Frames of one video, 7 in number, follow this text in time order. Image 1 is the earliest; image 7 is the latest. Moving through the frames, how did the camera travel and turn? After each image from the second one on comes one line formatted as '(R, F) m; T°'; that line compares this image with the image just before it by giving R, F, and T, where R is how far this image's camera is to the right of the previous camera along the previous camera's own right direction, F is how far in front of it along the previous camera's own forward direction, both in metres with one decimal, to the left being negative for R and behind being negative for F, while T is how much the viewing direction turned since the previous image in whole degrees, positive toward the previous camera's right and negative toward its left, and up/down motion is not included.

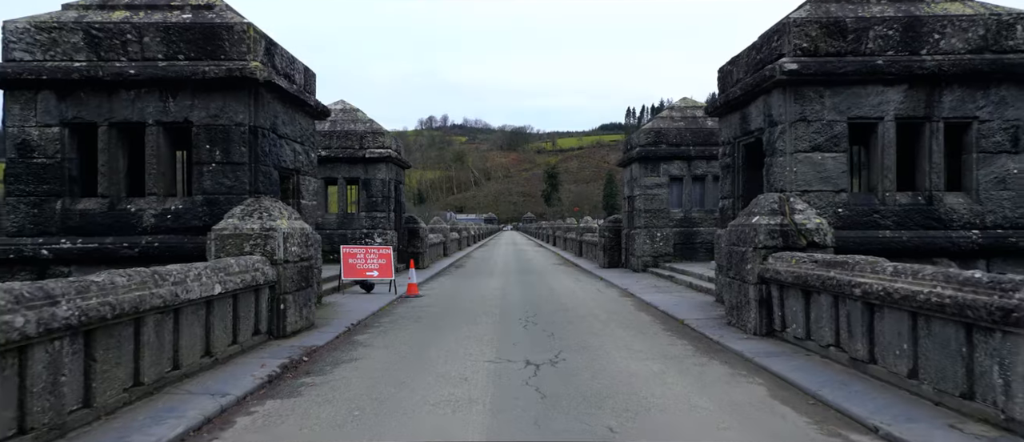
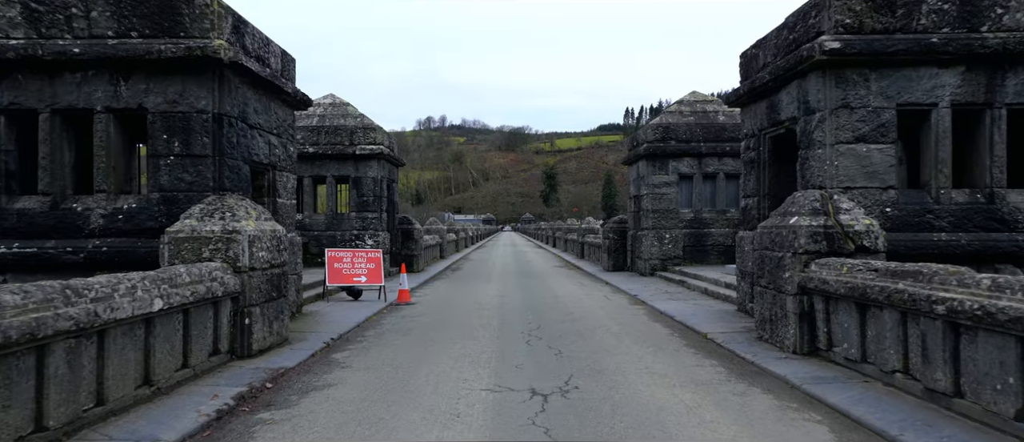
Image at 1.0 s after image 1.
(0.0, +1.0) m; 0°
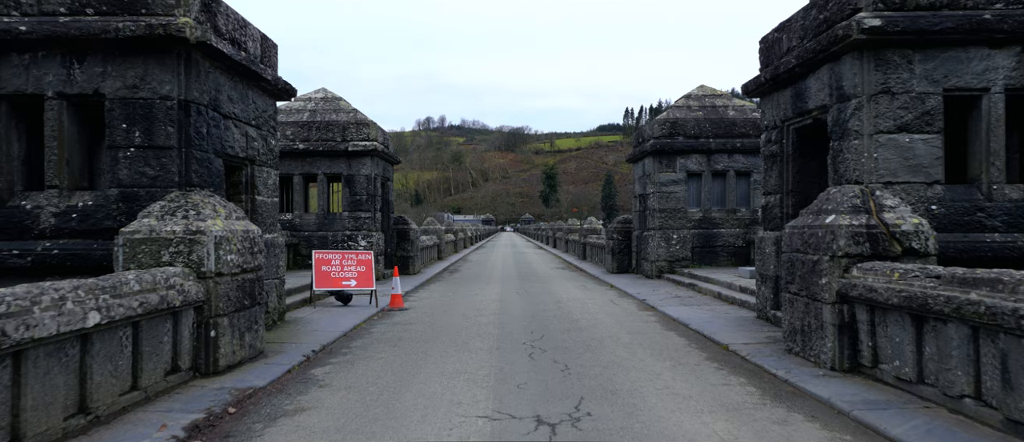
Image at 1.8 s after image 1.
(0.0, +0.8) m; 0°
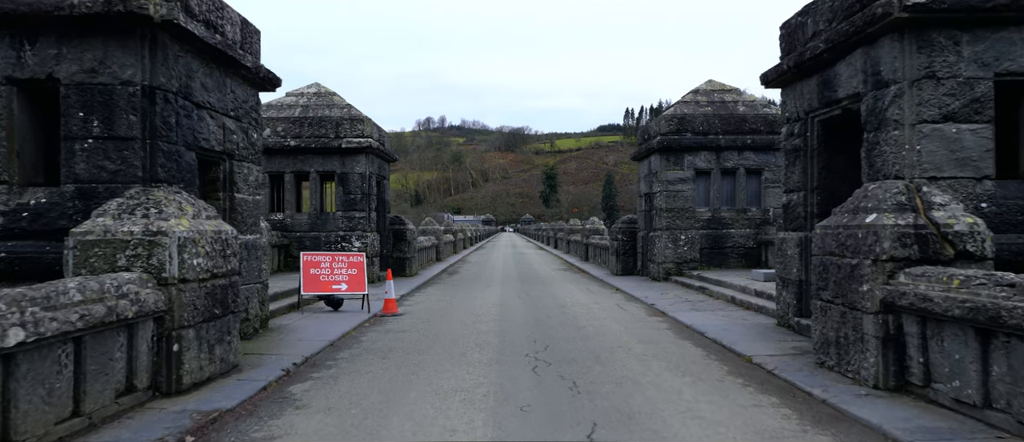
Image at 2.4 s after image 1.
(0.0, +0.7) m; 0°
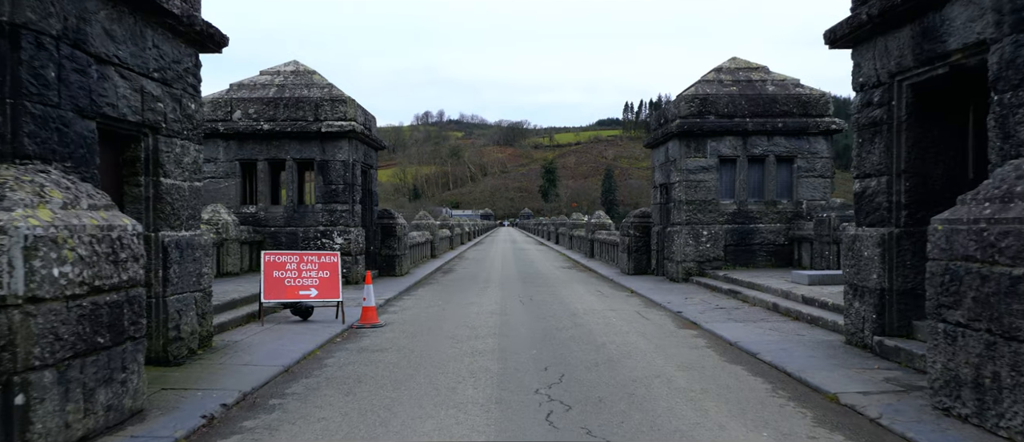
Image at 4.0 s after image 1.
(-0.1, +1.7) m; 0°
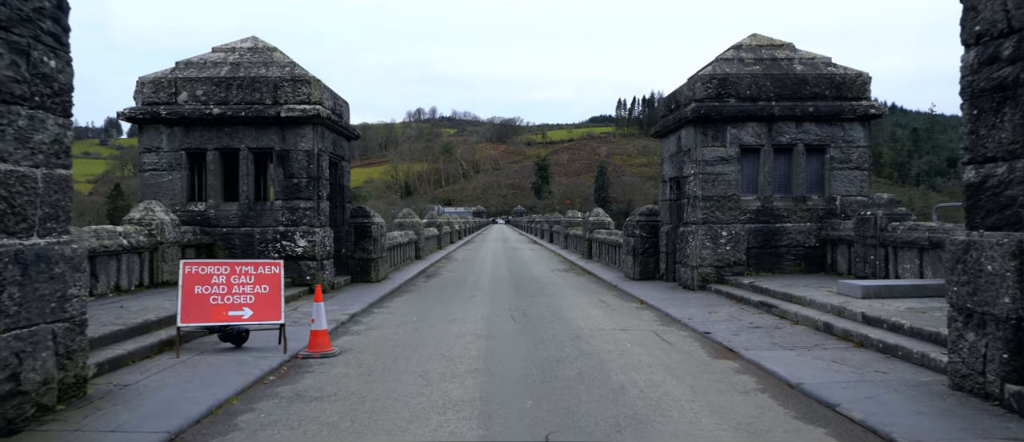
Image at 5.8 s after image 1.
(+0.1, +1.9) m; +1°
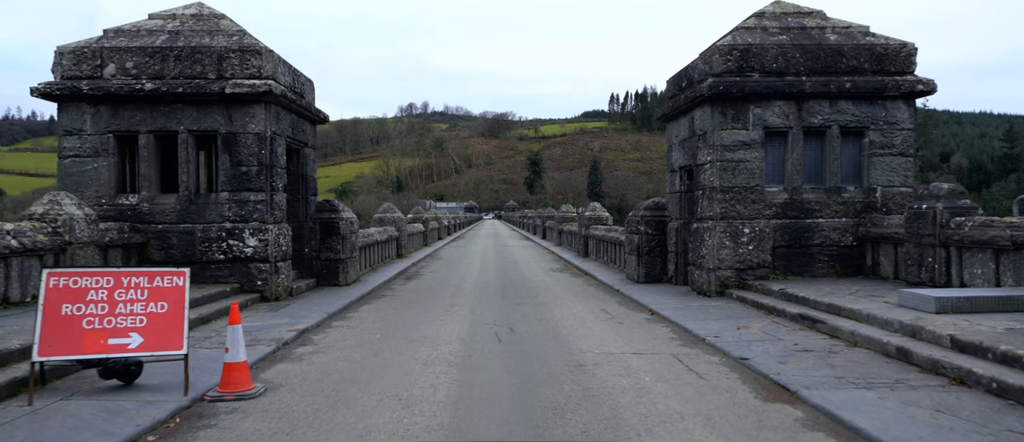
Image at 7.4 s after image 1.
(+0.1, +1.8) m; +1°
